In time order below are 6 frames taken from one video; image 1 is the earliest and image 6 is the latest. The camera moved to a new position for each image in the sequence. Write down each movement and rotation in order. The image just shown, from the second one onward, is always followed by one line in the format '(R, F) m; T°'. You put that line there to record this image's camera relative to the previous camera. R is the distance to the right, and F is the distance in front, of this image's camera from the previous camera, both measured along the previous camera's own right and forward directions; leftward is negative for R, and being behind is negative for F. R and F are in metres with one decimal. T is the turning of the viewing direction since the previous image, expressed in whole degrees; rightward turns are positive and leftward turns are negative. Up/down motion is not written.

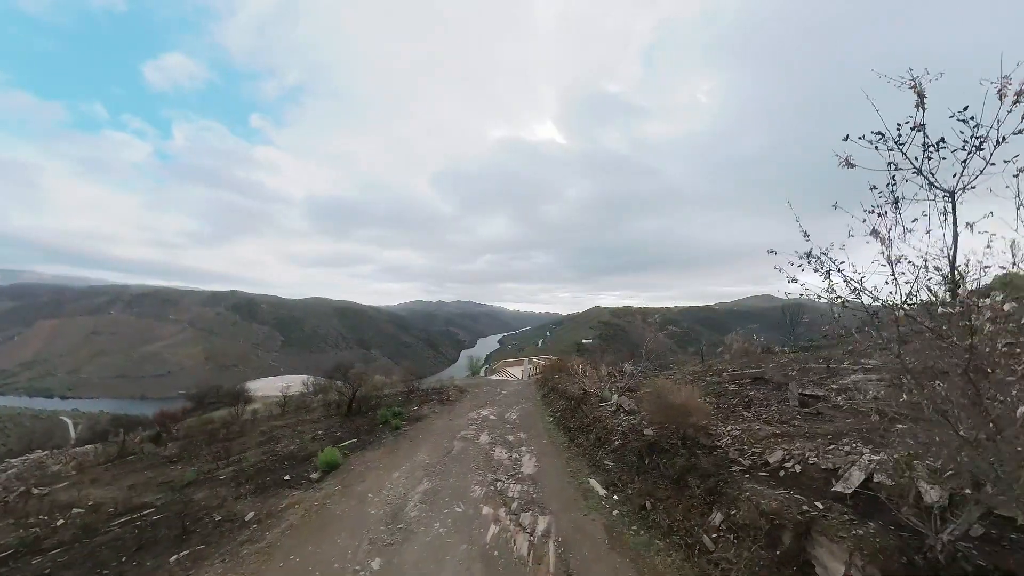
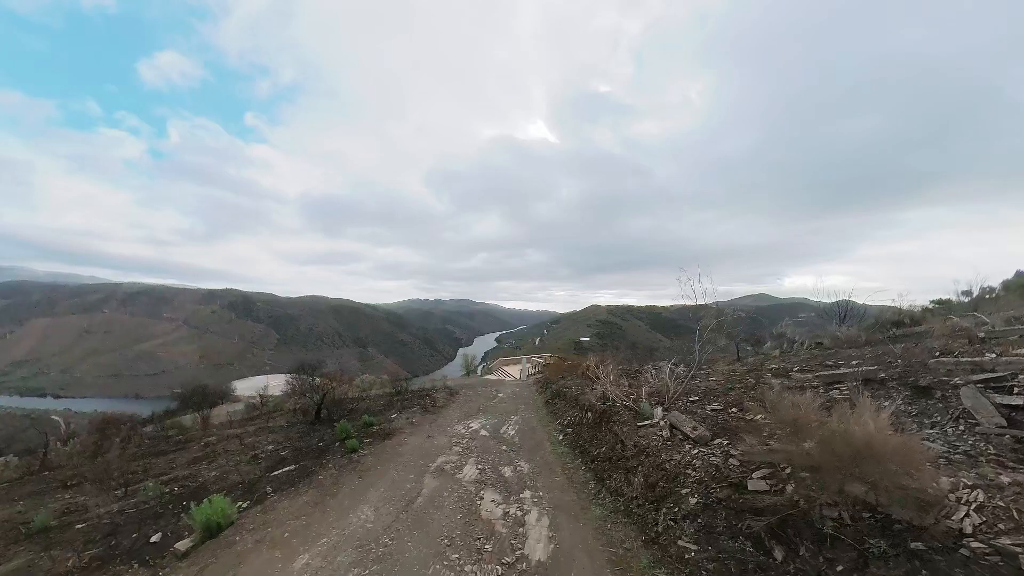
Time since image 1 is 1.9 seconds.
(0.0, +3.1) m; 0°
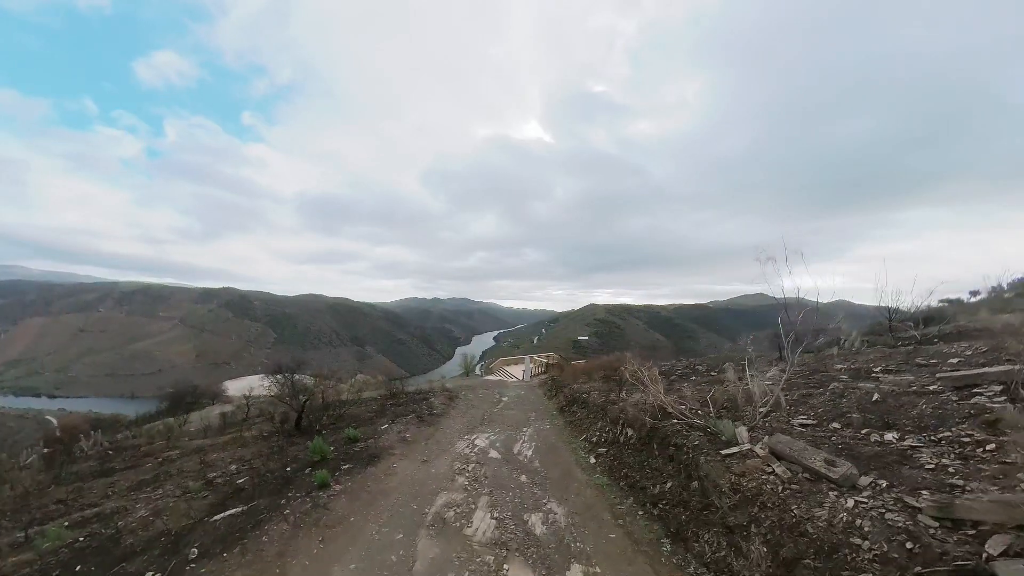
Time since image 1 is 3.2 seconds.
(-0.4, +2.1) m; 0°
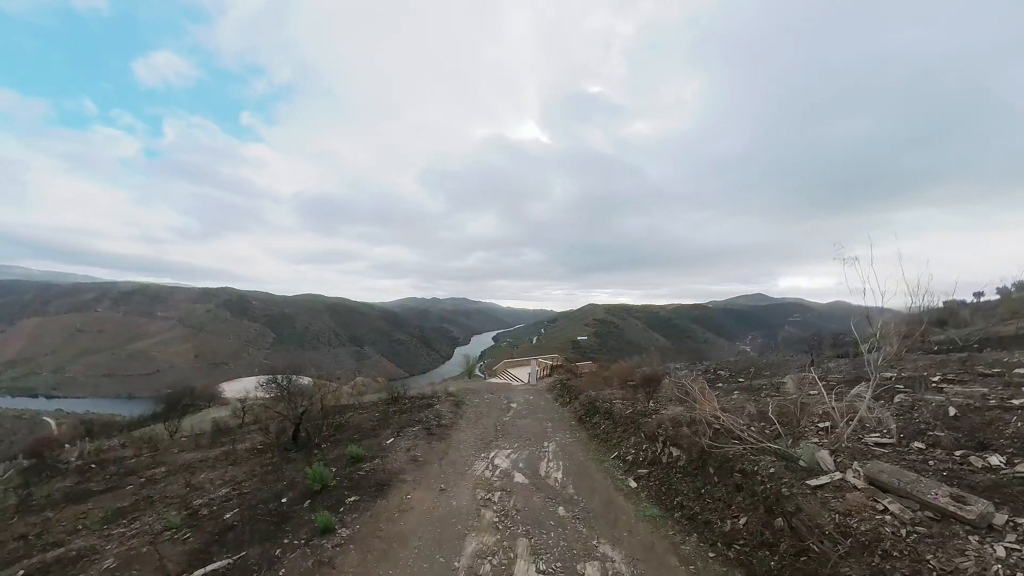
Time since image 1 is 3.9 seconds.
(-0.6, +1.0) m; 0°
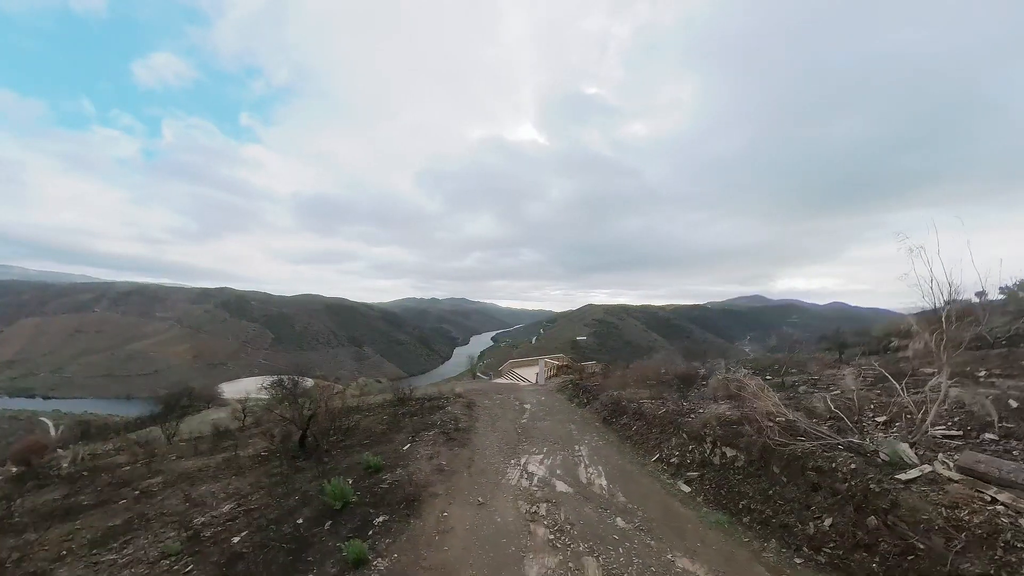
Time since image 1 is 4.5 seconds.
(-0.8, +0.9) m; 0°
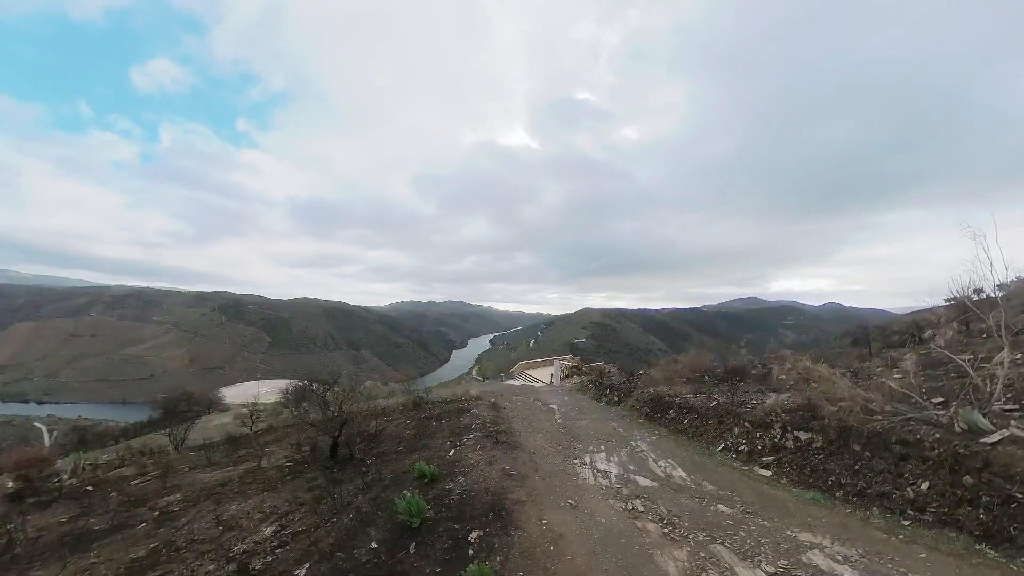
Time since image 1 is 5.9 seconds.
(-1.6, +1.0) m; 0°
